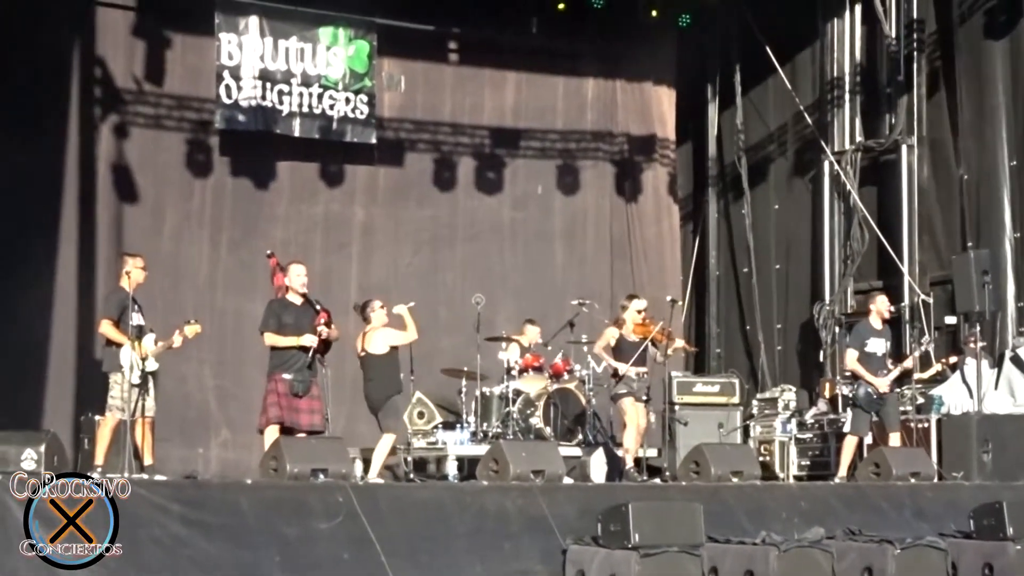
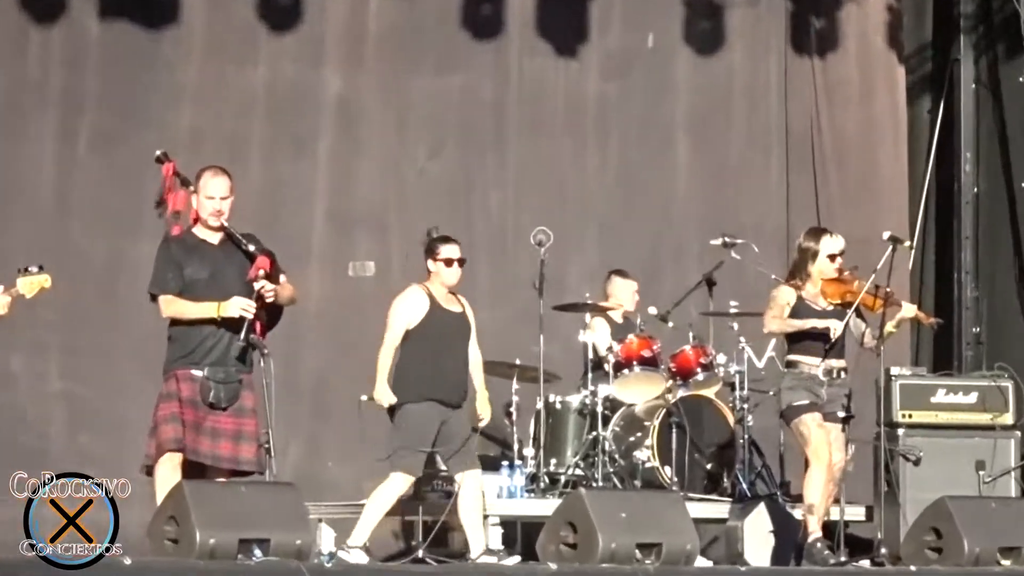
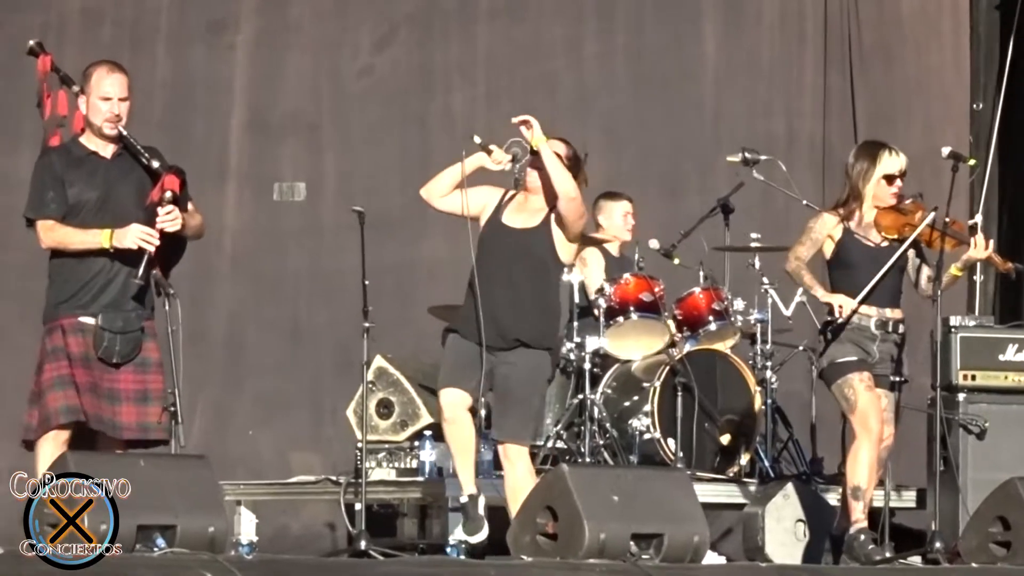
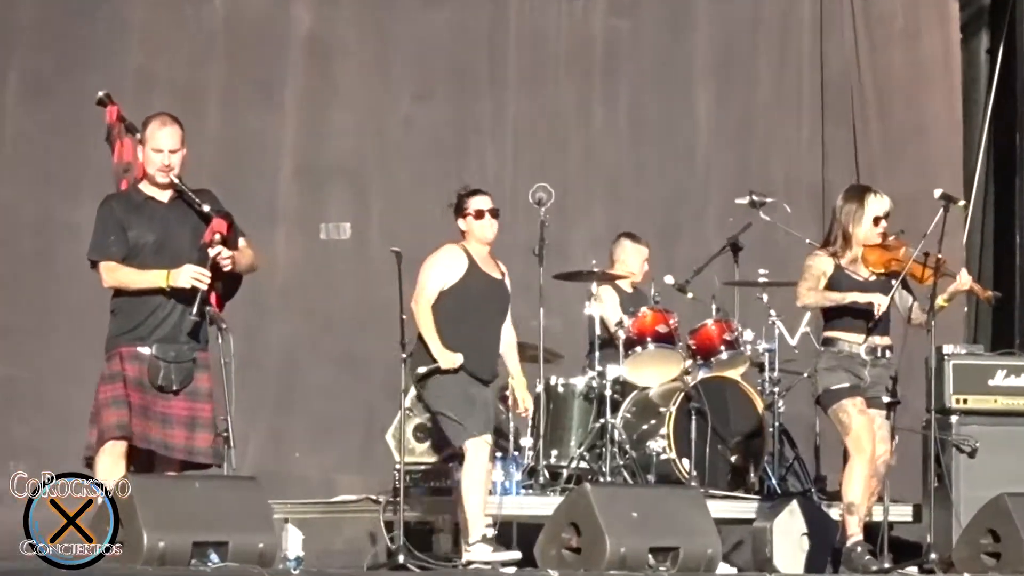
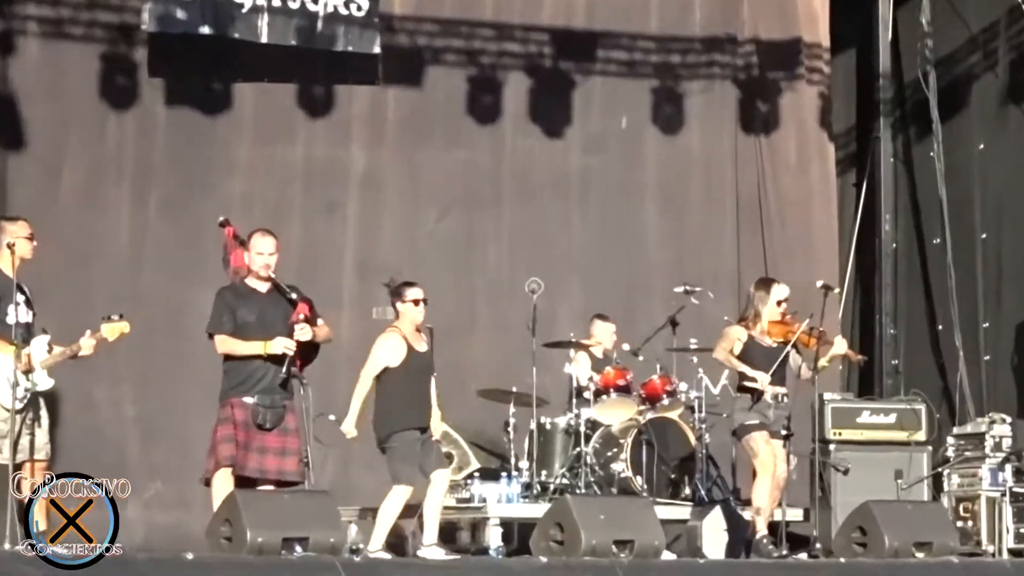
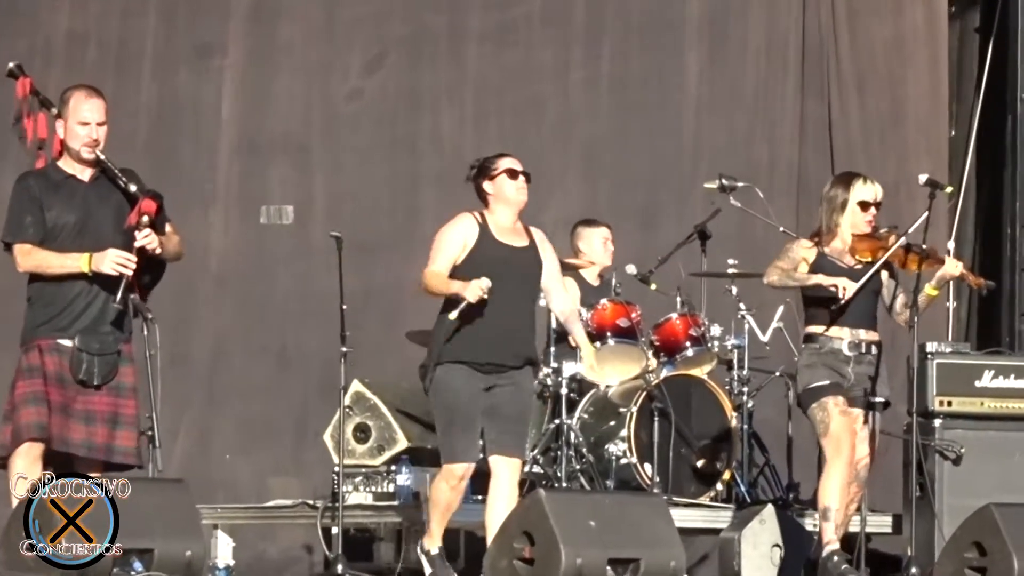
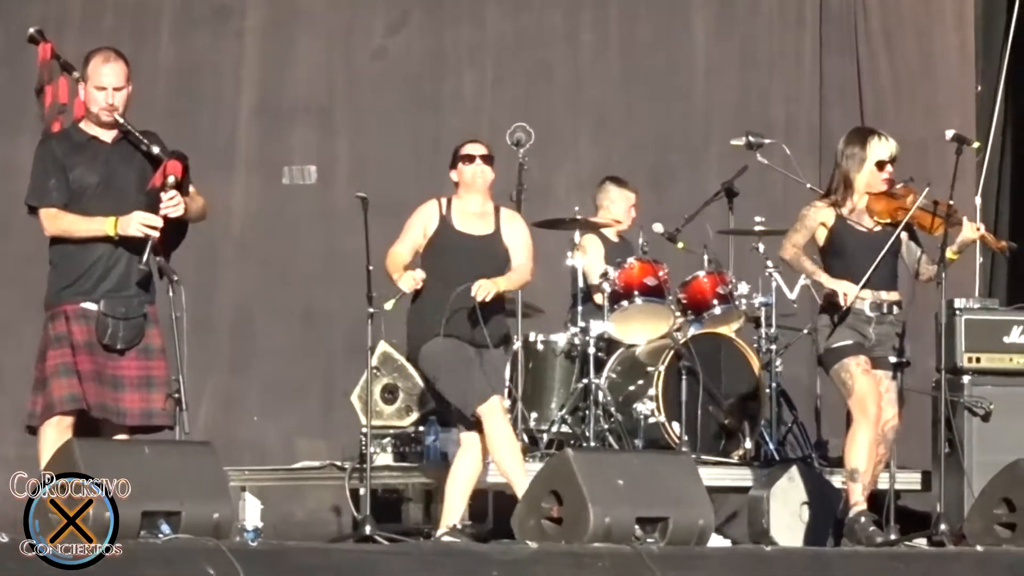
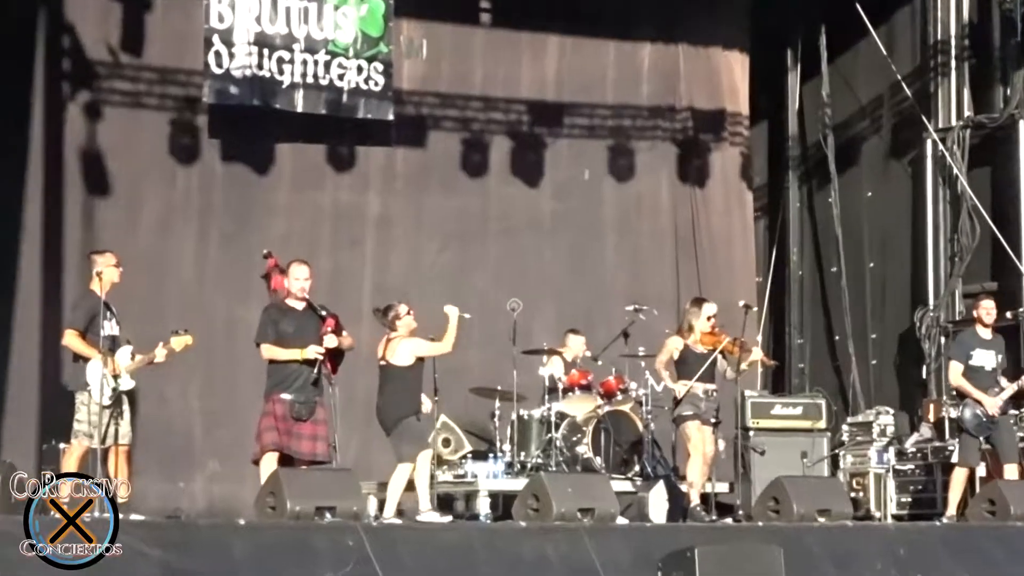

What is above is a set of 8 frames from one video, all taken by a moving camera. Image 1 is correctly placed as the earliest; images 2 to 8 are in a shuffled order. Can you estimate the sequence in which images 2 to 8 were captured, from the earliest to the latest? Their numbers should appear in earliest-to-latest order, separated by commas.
8, 5, 2, 4, 7, 6, 3
